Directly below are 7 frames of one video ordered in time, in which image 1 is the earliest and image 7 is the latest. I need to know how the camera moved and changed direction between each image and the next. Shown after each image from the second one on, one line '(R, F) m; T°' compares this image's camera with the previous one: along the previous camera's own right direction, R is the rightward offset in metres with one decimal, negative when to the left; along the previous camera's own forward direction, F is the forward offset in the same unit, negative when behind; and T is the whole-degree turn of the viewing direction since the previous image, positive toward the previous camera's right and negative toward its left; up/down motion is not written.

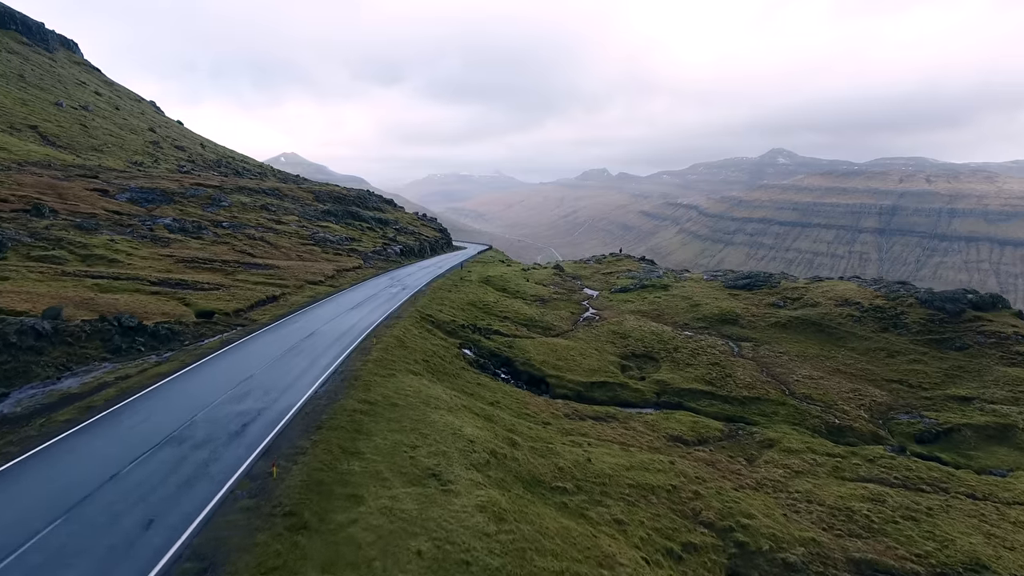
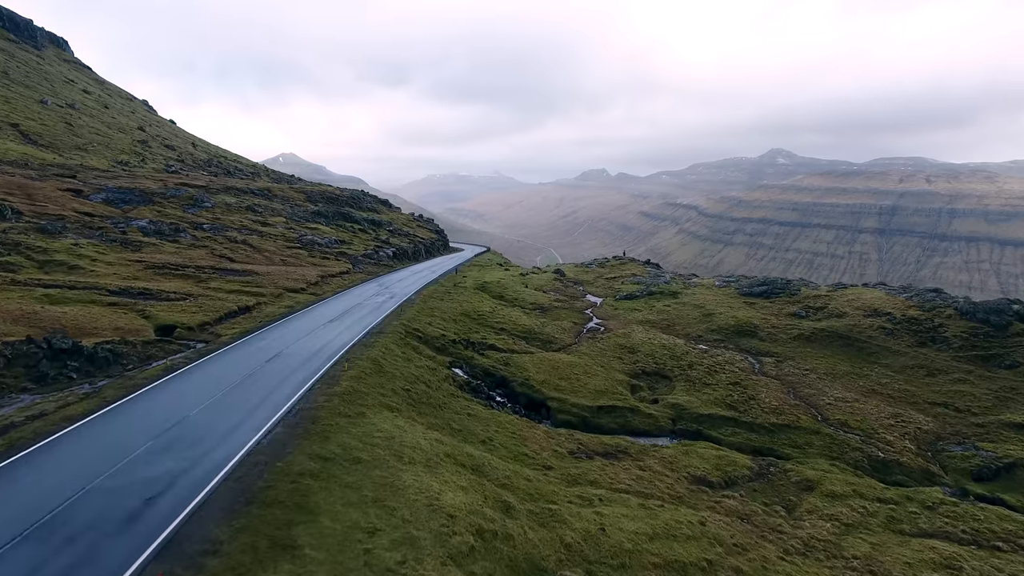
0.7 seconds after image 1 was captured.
(+0.2, +6.0) m; 0°
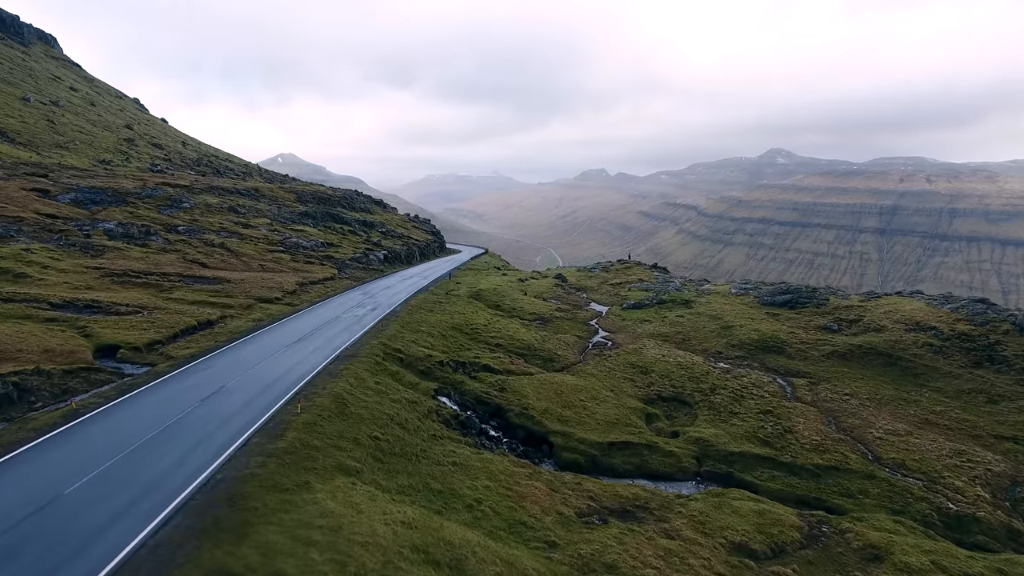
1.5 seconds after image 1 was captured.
(+0.2, +7.0) m; 0°
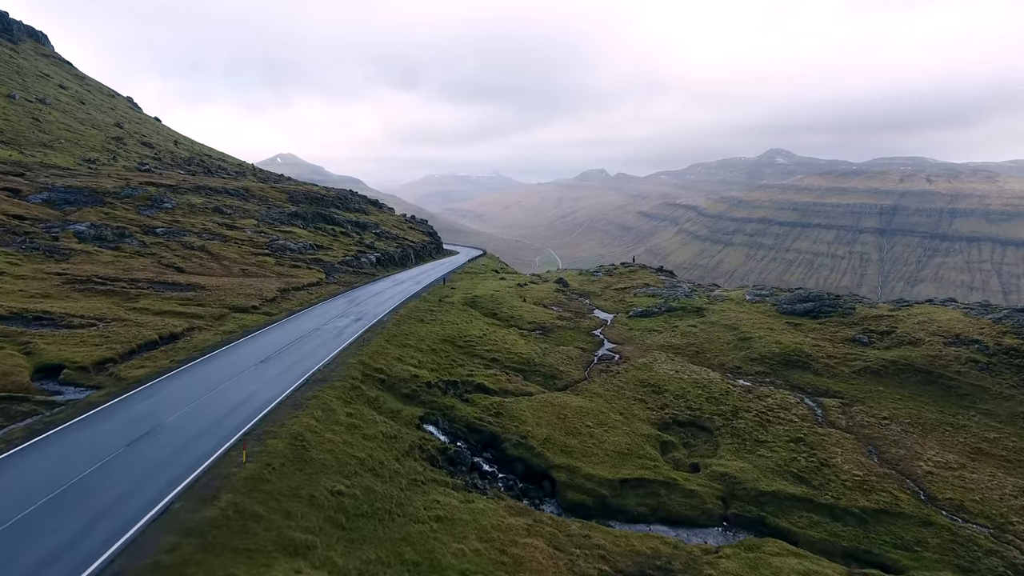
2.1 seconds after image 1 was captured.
(+0.2, +5.3) m; 0°
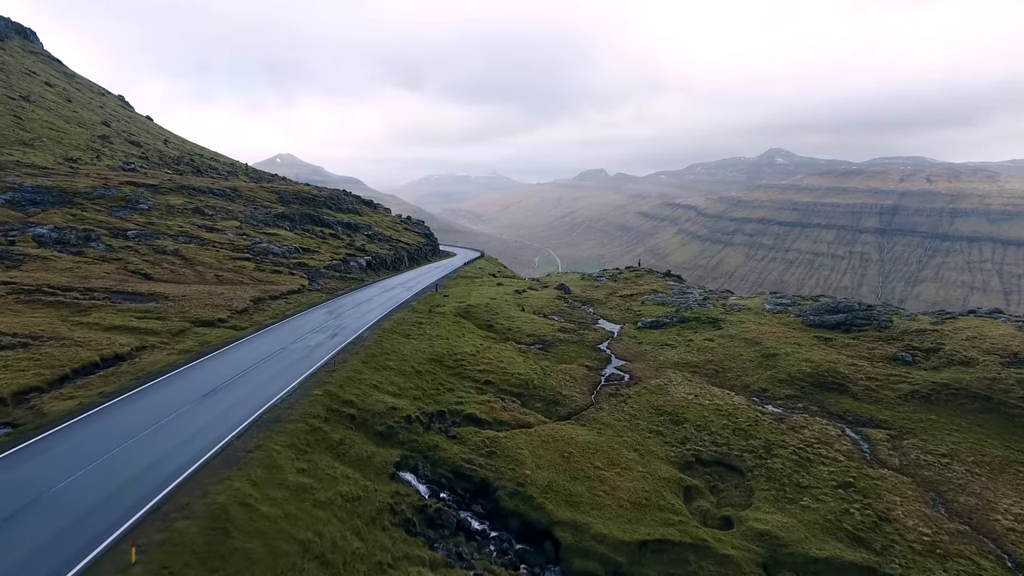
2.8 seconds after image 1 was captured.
(+0.2, +6.2) m; 0°
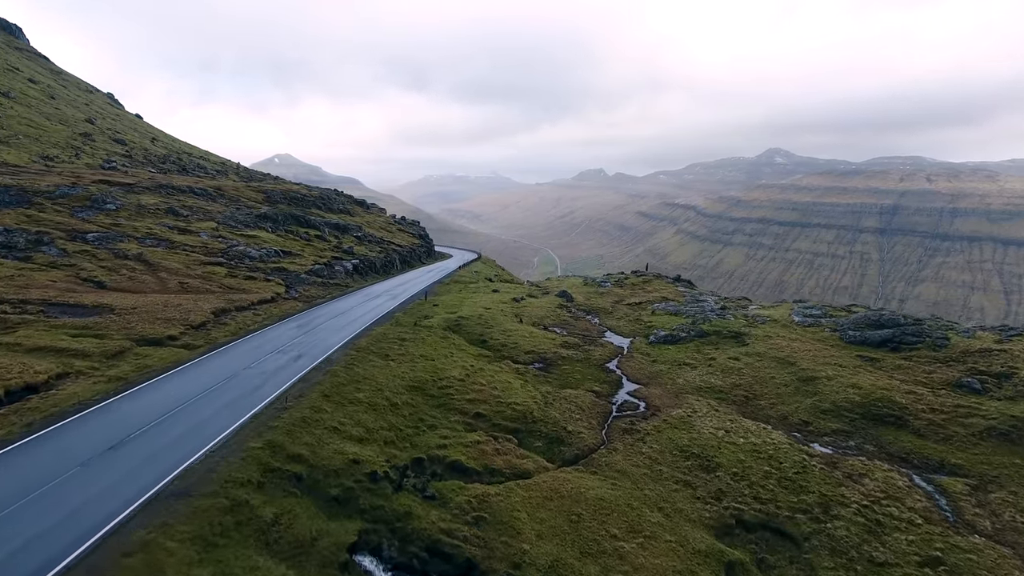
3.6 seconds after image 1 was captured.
(+0.2, +7.3) m; 0°
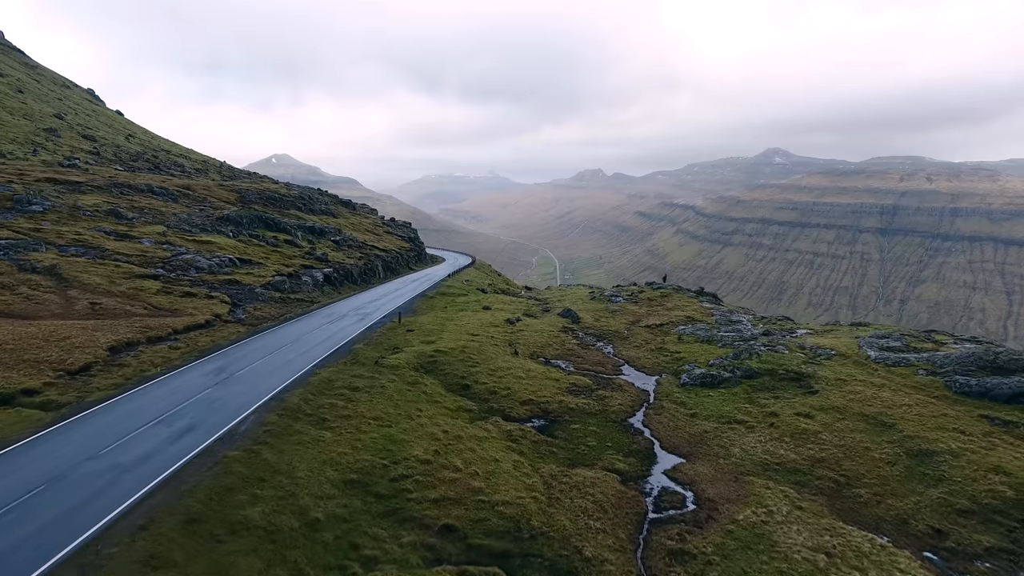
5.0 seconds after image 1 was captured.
(+0.5, +13.1) m; 0°
